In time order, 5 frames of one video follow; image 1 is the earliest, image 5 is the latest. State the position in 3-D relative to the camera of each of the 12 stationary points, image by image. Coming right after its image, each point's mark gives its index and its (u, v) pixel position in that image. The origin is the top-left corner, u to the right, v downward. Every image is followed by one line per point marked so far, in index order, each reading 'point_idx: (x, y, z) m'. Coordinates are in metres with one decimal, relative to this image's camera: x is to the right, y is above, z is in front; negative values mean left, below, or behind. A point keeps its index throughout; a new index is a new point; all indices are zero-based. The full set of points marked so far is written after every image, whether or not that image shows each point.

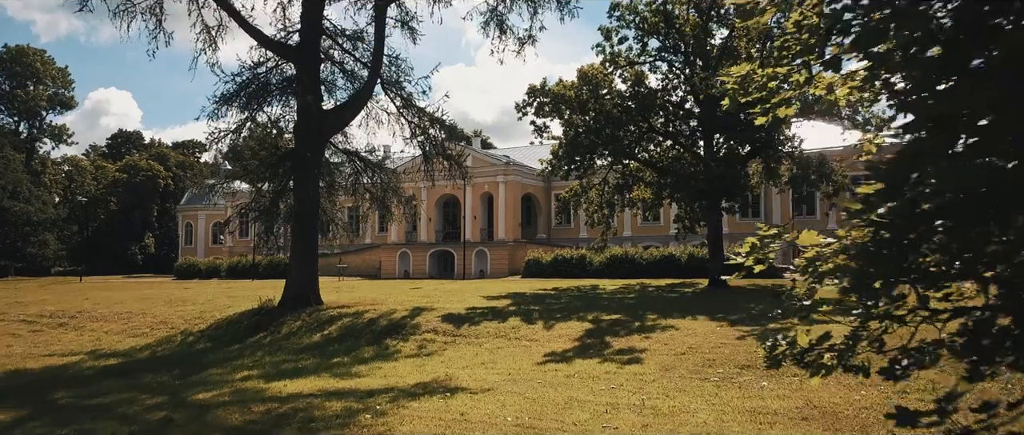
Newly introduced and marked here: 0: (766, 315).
0: (+6.0, -2.3, +17.6) m
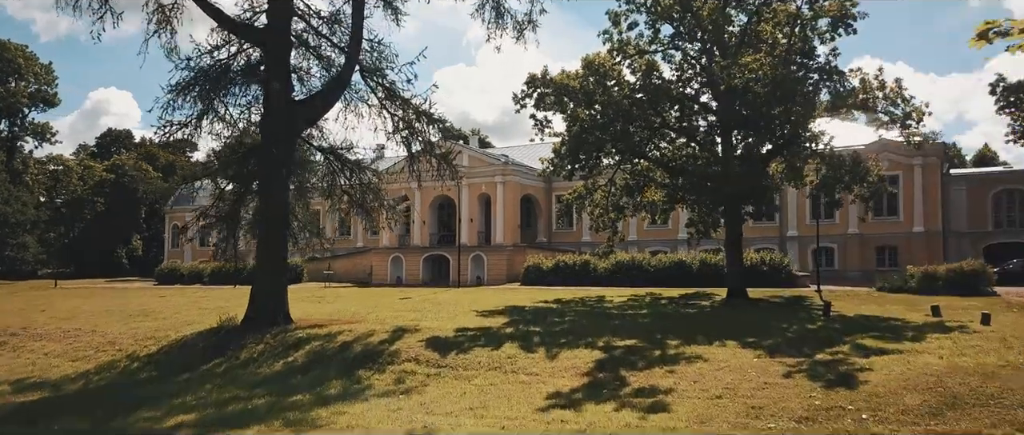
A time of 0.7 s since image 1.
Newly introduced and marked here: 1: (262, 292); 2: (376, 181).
0: (+6.0, -2.5, +15.1) m
1: (-6.1, -1.8, +17.9) m
2: (-3.6, +1.0, +19.6) m
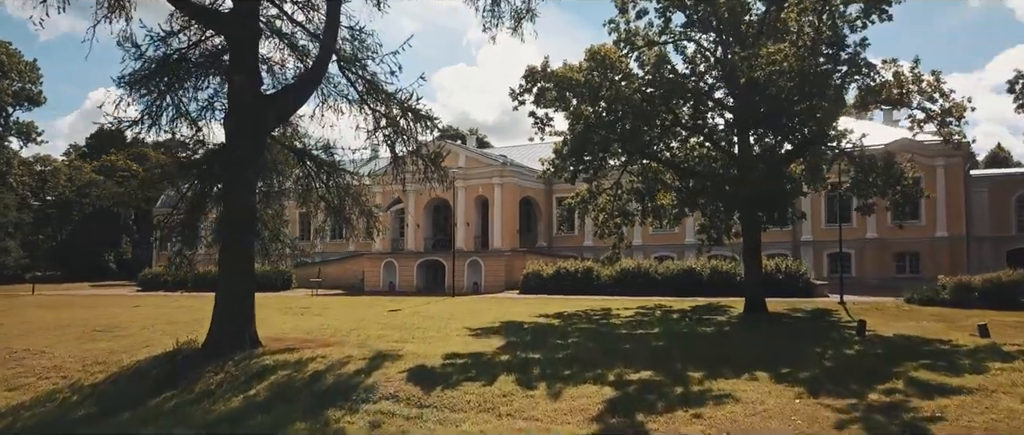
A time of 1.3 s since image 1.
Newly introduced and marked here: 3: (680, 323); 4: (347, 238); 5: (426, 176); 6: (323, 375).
0: (+5.9, -2.7, +13.0) m
1: (-6.1, -2.0, +15.9) m
2: (-3.7, +0.8, +17.6) m
3: (+4.5, -2.8, +19.9) m
4: (-4.1, -0.5, +18.3) m
5: (-2.0, +0.9, +17.0) m
6: (-3.4, -2.9, +13.5) m
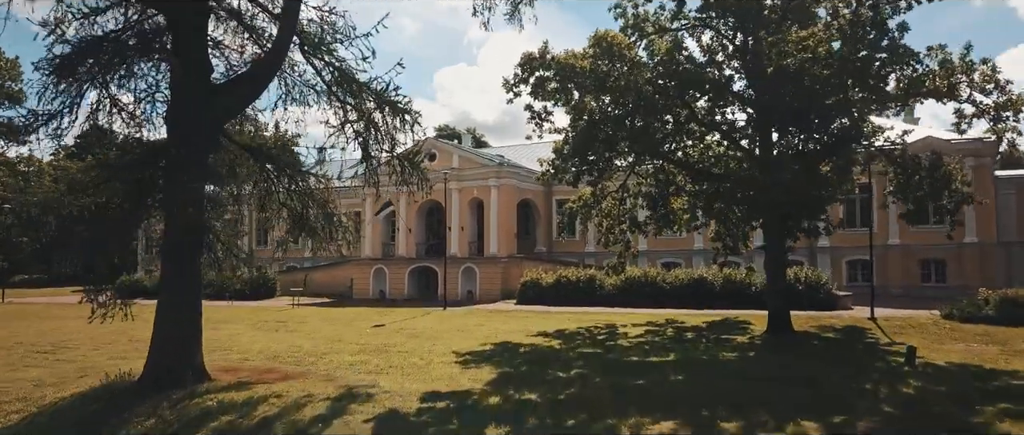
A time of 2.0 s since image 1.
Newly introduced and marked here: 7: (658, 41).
0: (+5.8, -2.9, +10.6) m
1: (-6.3, -2.2, +13.5) m
2: (-3.8, +0.6, +15.2) m
3: (+4.4, -3.0, +17.5) m
4: (-4.2, -0.7, +15.9) m
5: (-2.1, +0.7, +14.6) m
6: (-3.6, -3.1, +11.1) m
7: (+3.8, +4.7, +19.5) m
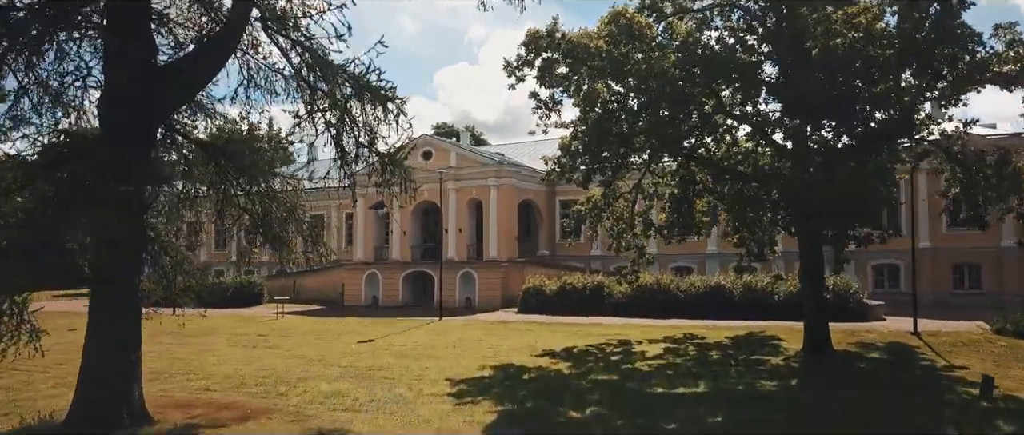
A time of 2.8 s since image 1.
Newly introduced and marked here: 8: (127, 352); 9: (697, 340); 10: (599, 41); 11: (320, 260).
0: (+5.8, -3.0, +8.3) m
1: (-6.2, -2.3, +11.2) m
2: (-3.8, +0.5, +12.9) m
3: (+4.4, -3.2, +15.2) m
4: (-4.2, -0.8, +13.6) m
5: (-2.1, +0.6, +12.3) m
6: (-3.5, -3.2, +8.8) m
7: (+3.9, +4.6, +17.2) m
8: (-6.0, -2.1, +11.2) m
9: (+5.0, -3.3, +19.9) m
10: (+1.9, +4.0, +16.8) m
11: (-3.5, -0.8, +13.6) m
